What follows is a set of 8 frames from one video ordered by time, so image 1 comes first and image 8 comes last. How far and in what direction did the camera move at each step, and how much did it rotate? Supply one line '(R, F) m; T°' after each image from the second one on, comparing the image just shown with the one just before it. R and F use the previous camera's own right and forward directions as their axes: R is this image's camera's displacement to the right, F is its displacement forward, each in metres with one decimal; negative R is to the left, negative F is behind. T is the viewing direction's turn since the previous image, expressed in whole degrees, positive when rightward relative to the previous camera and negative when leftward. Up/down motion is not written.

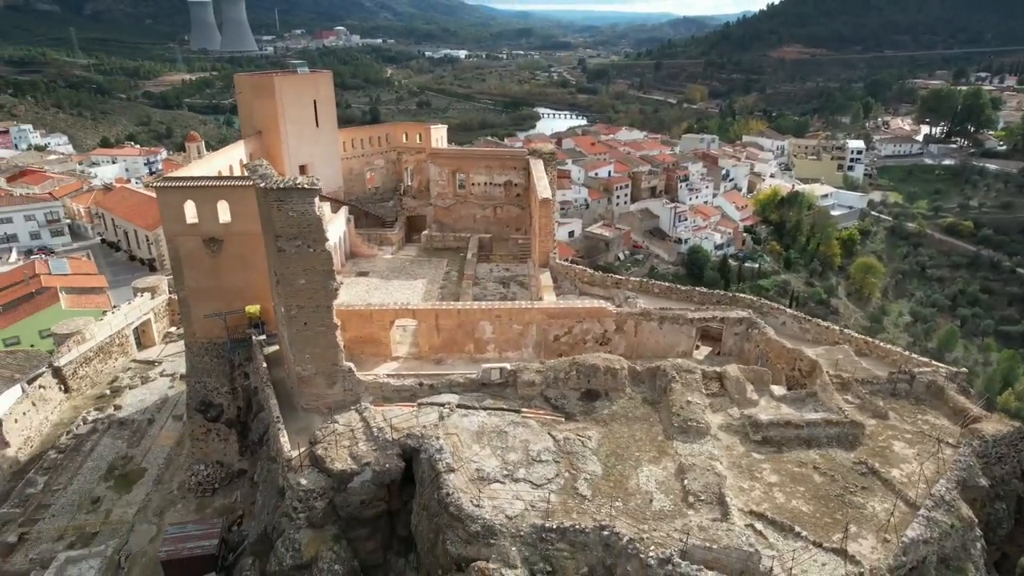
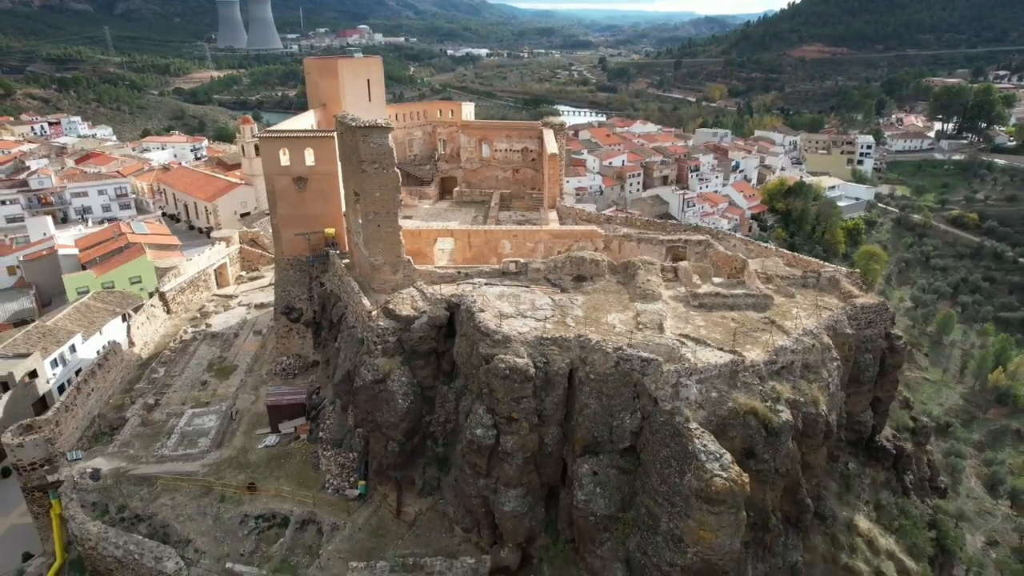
(+0.1, -3.5) m; -2°
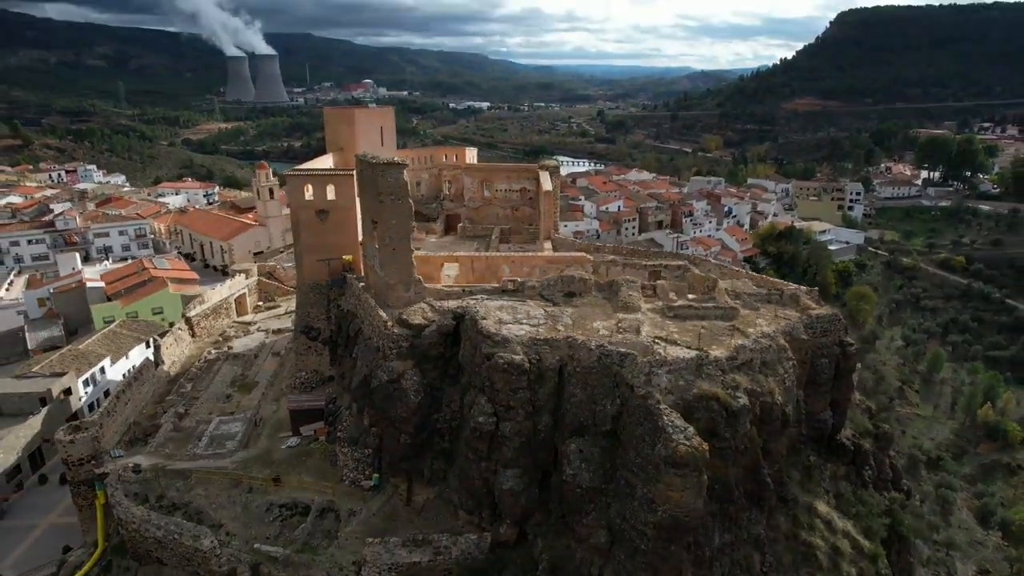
(0.0, -1.6) m; 0°
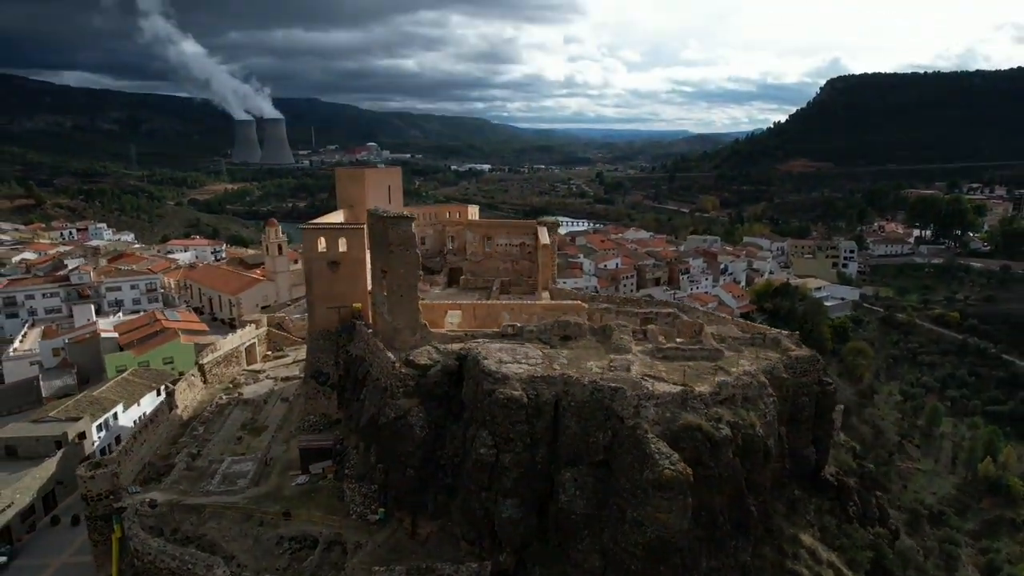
(0.0, -1.0) m; 0°
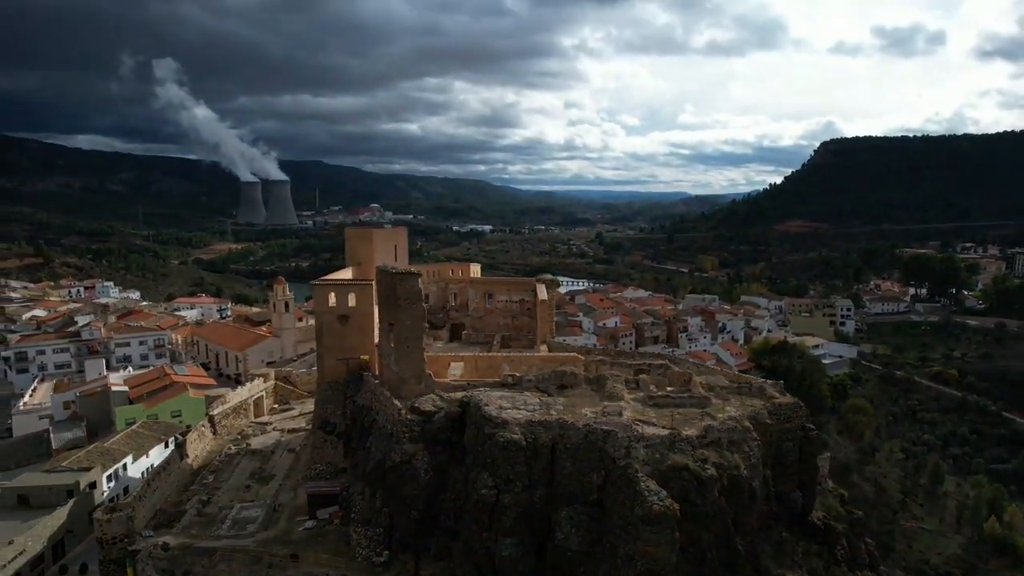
(0.0, -1.0) m; 0°
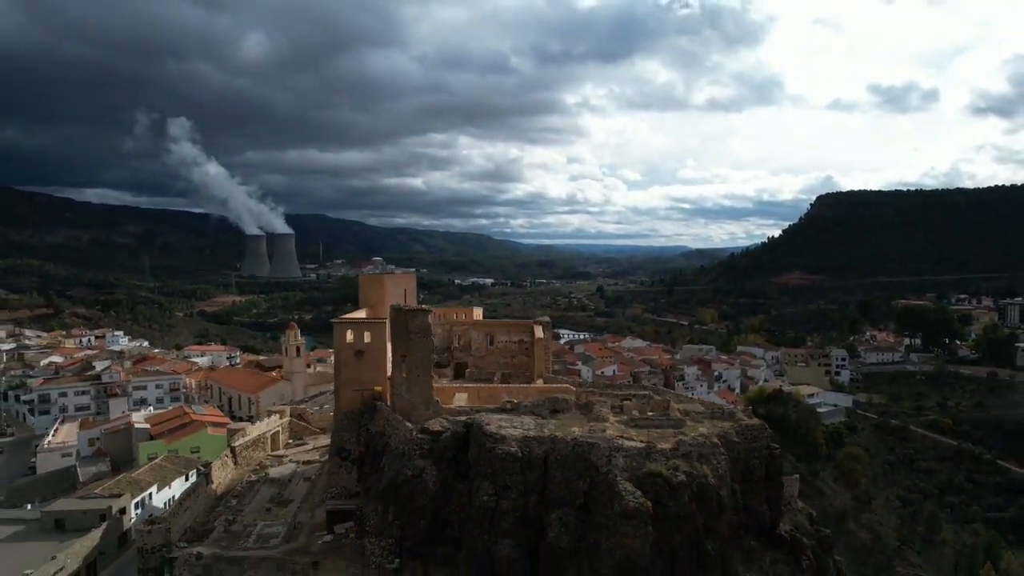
(+0.1, -2.2) m; 0°
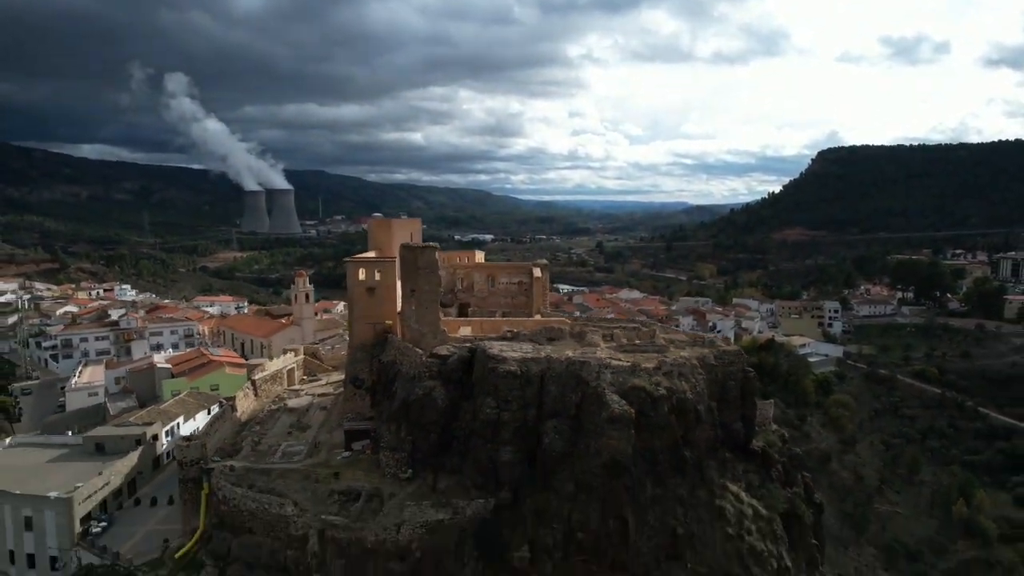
(0.0, -1.6) m; 0°
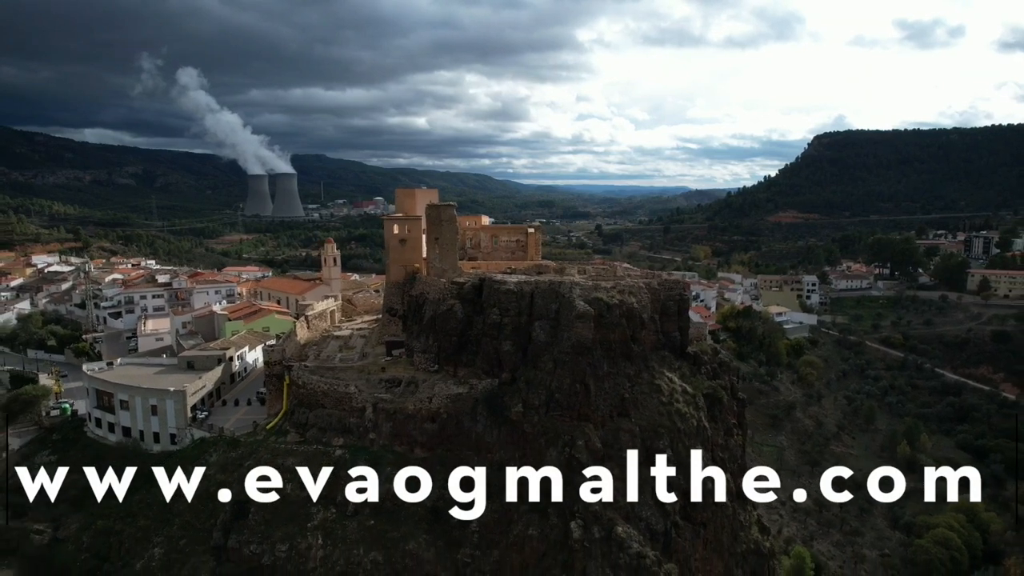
(+0.1, -6.7) m; 0°
